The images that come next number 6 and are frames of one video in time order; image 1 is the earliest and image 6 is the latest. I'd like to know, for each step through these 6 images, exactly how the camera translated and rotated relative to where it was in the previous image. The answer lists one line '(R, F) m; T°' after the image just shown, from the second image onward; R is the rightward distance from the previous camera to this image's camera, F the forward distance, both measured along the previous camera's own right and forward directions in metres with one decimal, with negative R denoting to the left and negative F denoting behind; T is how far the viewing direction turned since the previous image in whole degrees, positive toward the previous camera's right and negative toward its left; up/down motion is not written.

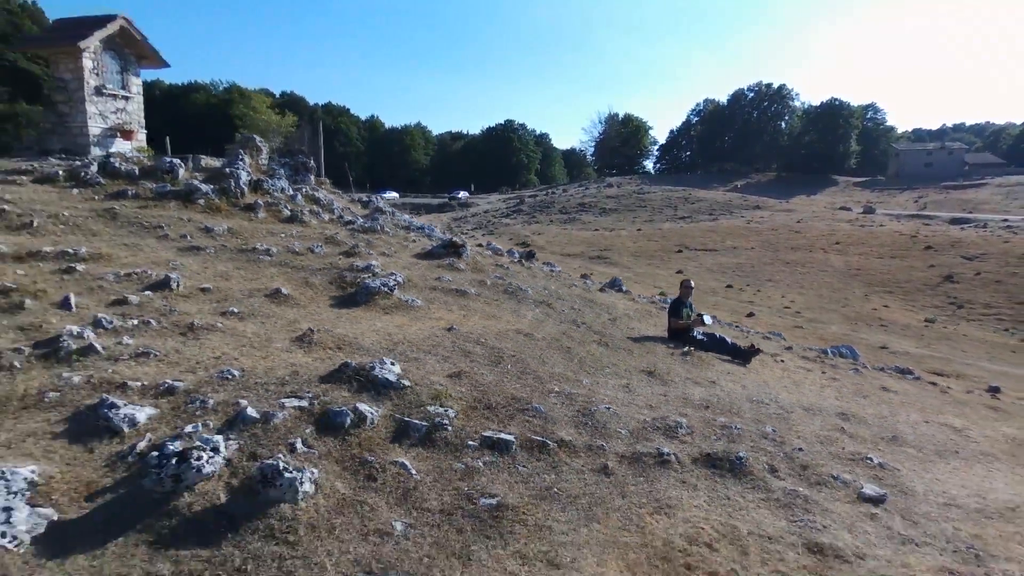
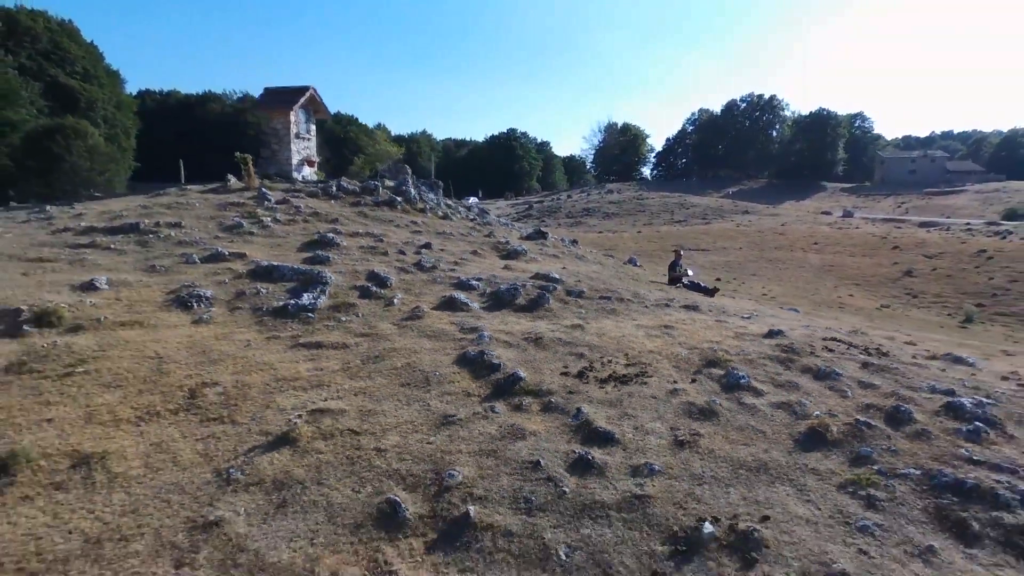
(-1.6, -6.3) m; 0°
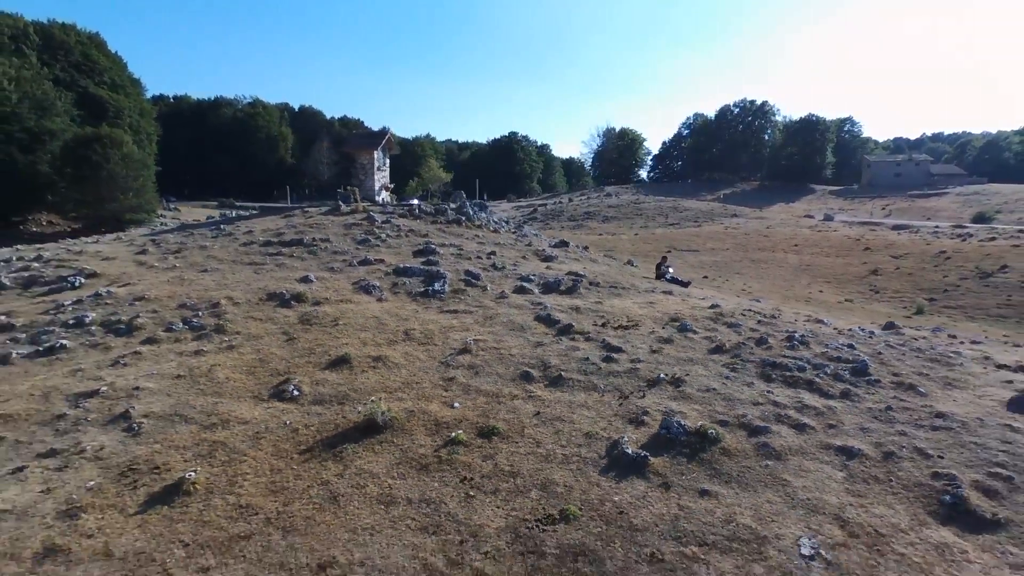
(-1.1, -6.0) m; 0°
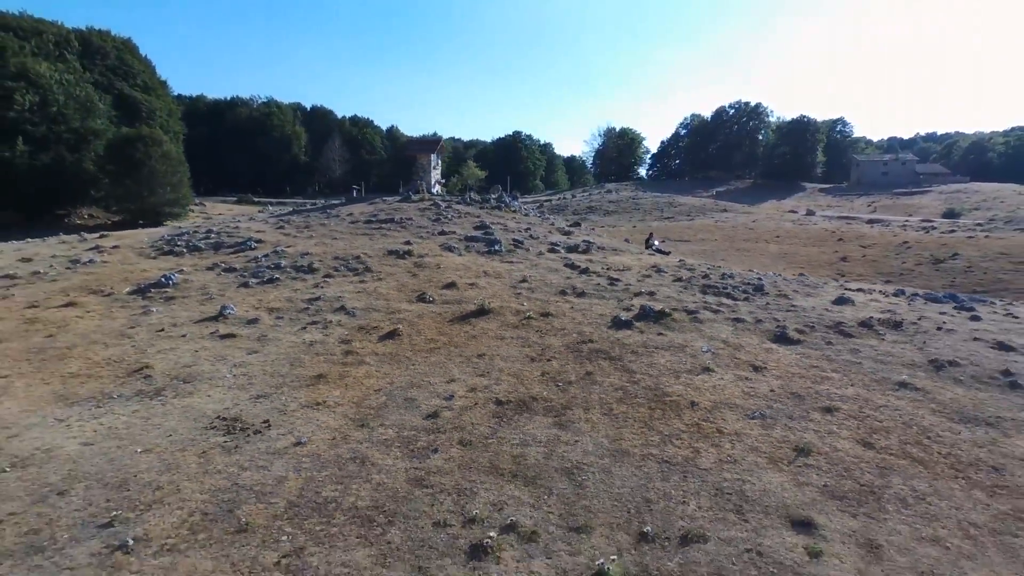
(-1.2, -7.3) m; 0°
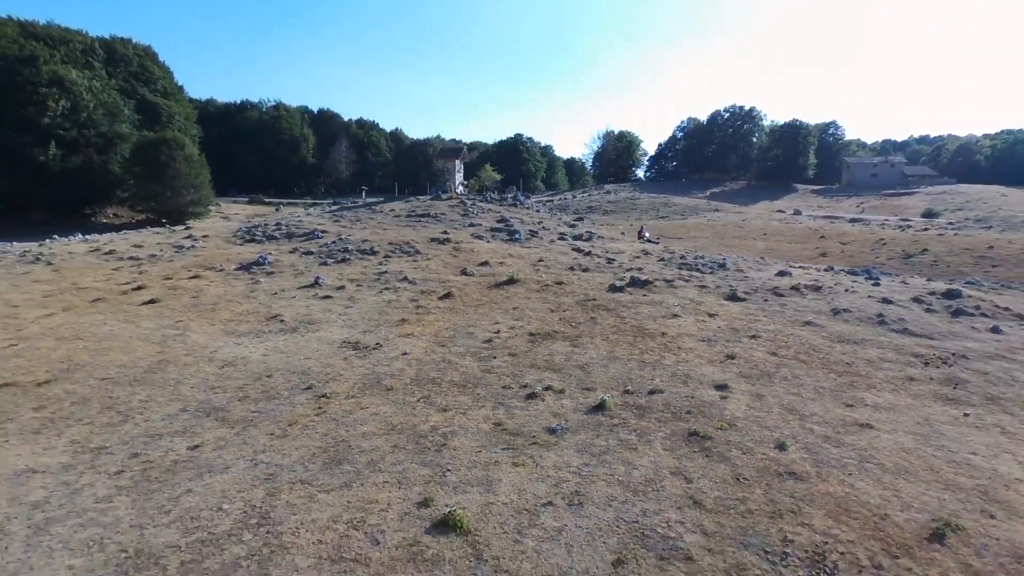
(-0.7, -5.3) m; 0°
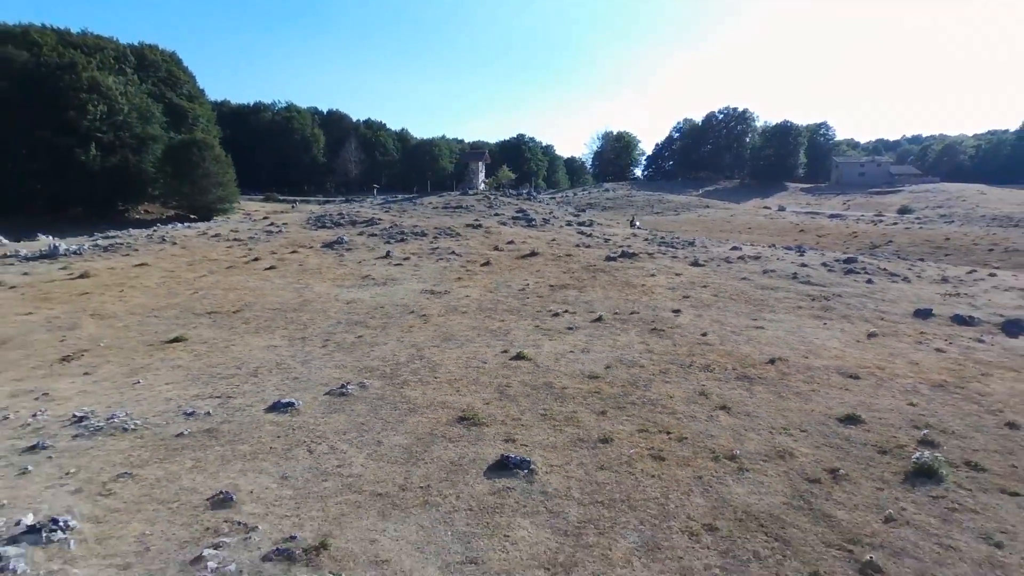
(-0.9, -7.3) m; 0°
